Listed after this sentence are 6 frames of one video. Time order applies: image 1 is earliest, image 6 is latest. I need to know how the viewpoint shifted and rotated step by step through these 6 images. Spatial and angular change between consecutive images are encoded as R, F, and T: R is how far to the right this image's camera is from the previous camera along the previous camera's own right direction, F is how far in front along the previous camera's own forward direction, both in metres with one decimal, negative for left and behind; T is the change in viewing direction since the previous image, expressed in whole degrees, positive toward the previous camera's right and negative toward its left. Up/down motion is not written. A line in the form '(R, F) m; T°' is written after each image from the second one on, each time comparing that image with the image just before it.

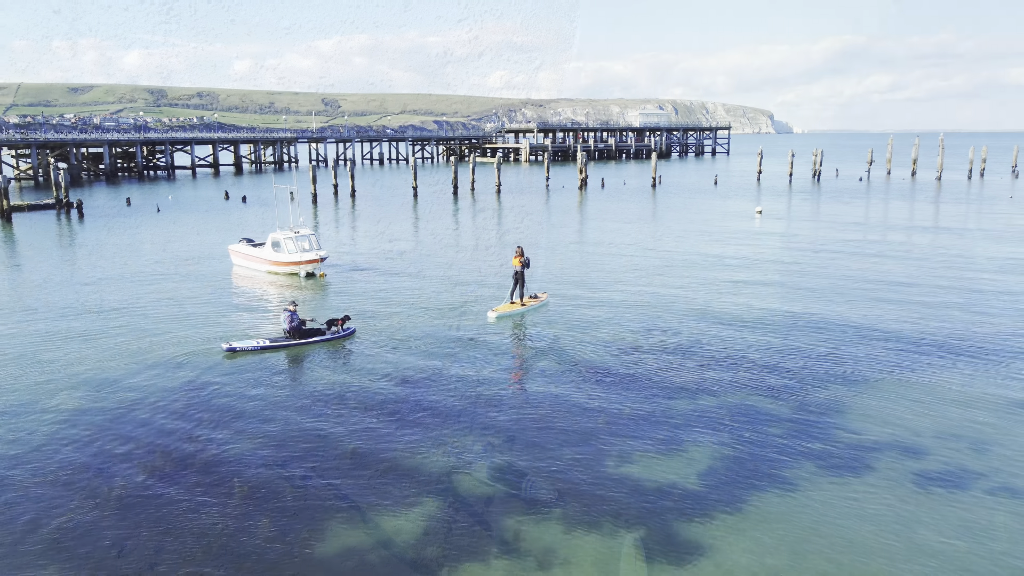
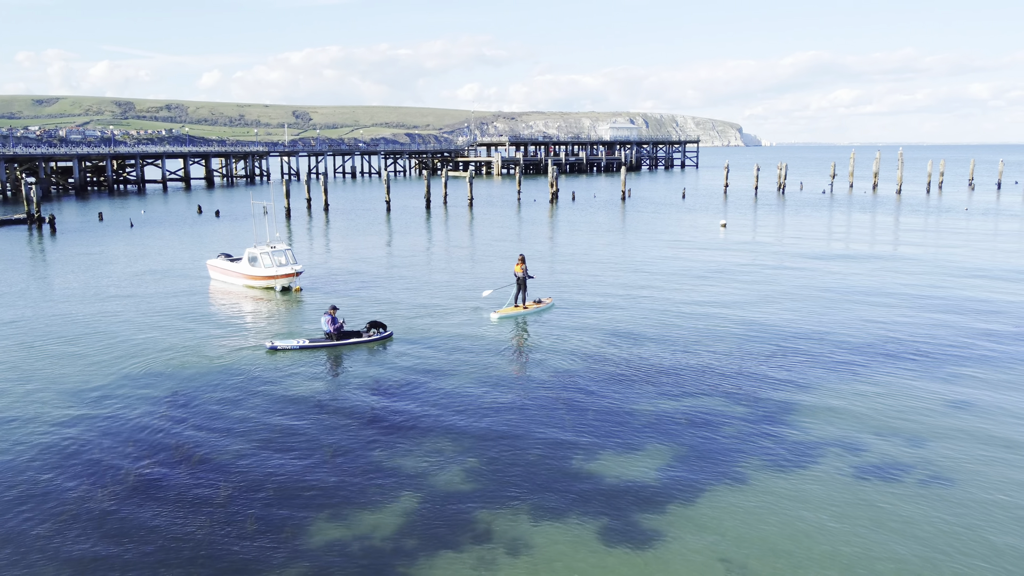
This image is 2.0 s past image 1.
(+0.1, -1.4) m; +2°
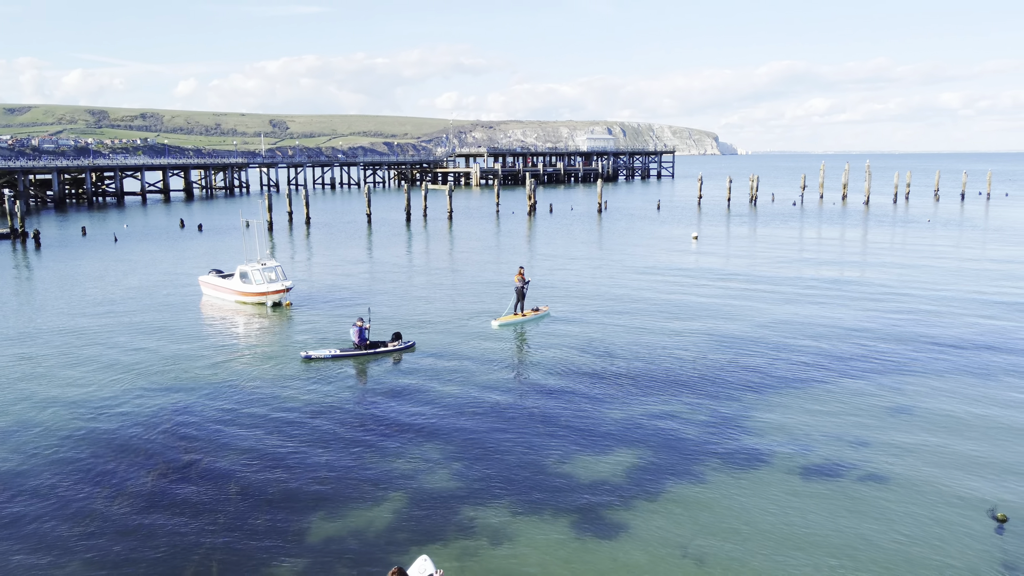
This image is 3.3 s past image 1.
(0.0, -2.1) m; +1°
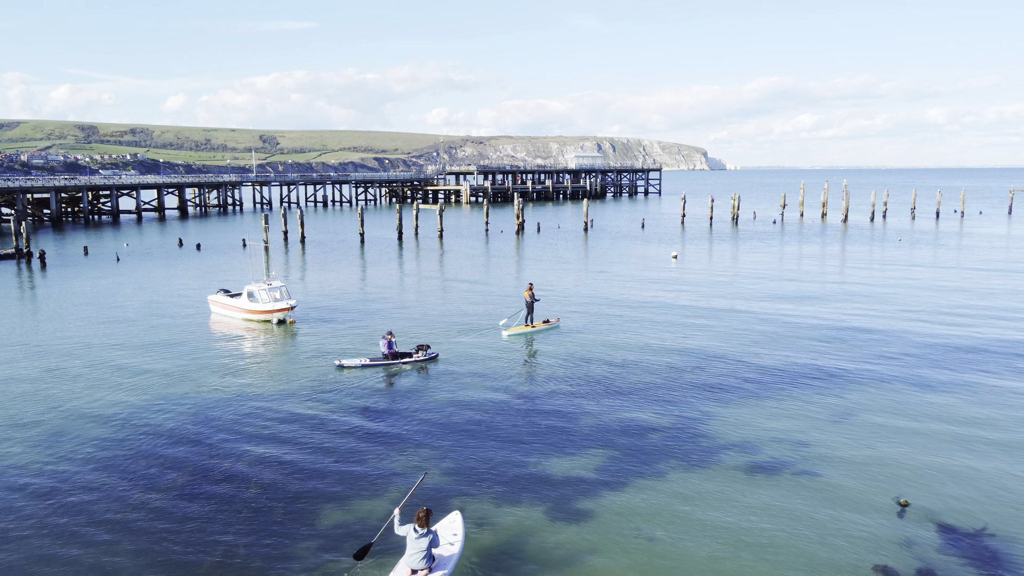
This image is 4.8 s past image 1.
(+0.2, -3.5) m; +1°
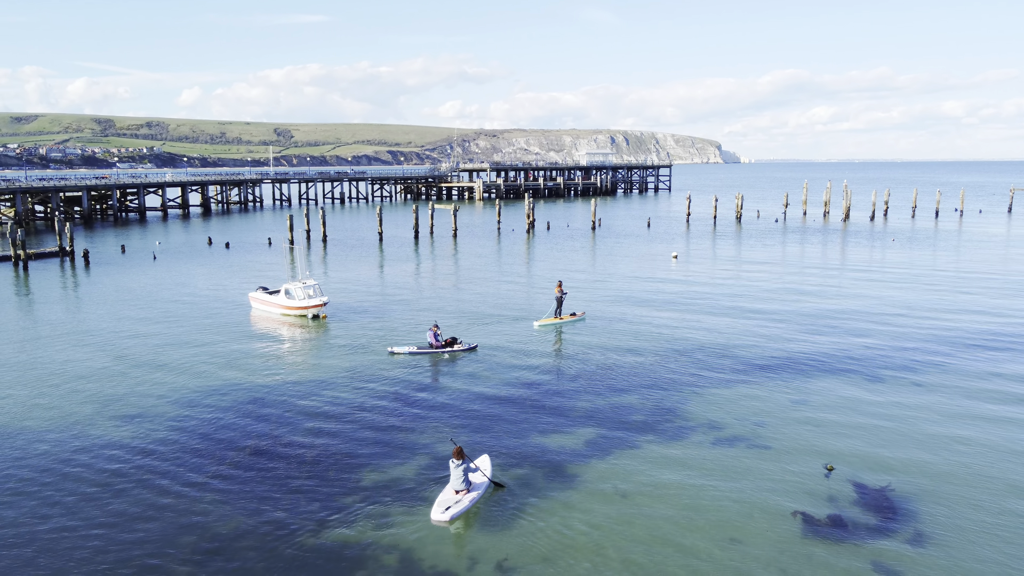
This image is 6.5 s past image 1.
(+0.3, -5.4) m; -1°
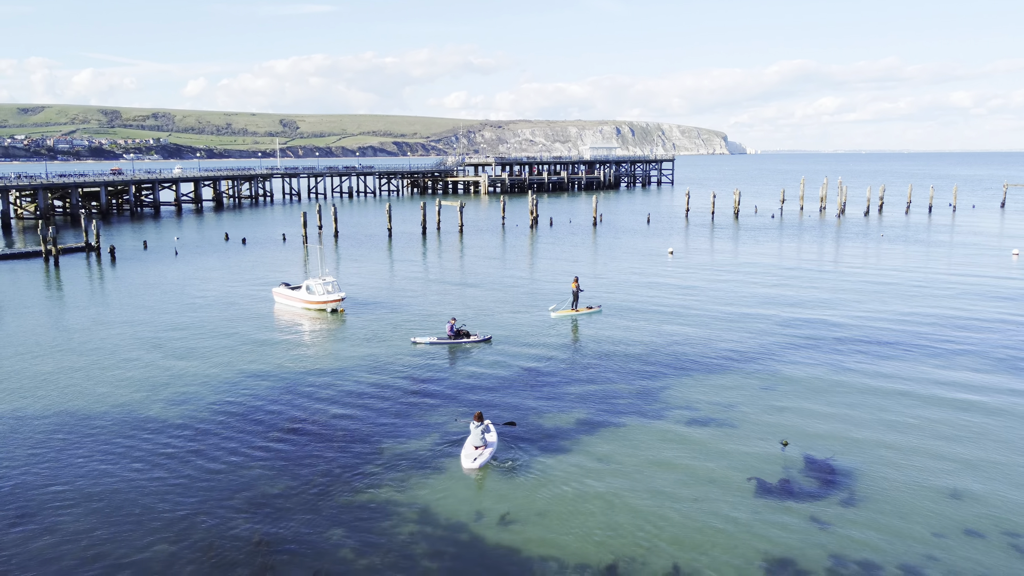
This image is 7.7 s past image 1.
(+0.2, -4.4) m; 0°
